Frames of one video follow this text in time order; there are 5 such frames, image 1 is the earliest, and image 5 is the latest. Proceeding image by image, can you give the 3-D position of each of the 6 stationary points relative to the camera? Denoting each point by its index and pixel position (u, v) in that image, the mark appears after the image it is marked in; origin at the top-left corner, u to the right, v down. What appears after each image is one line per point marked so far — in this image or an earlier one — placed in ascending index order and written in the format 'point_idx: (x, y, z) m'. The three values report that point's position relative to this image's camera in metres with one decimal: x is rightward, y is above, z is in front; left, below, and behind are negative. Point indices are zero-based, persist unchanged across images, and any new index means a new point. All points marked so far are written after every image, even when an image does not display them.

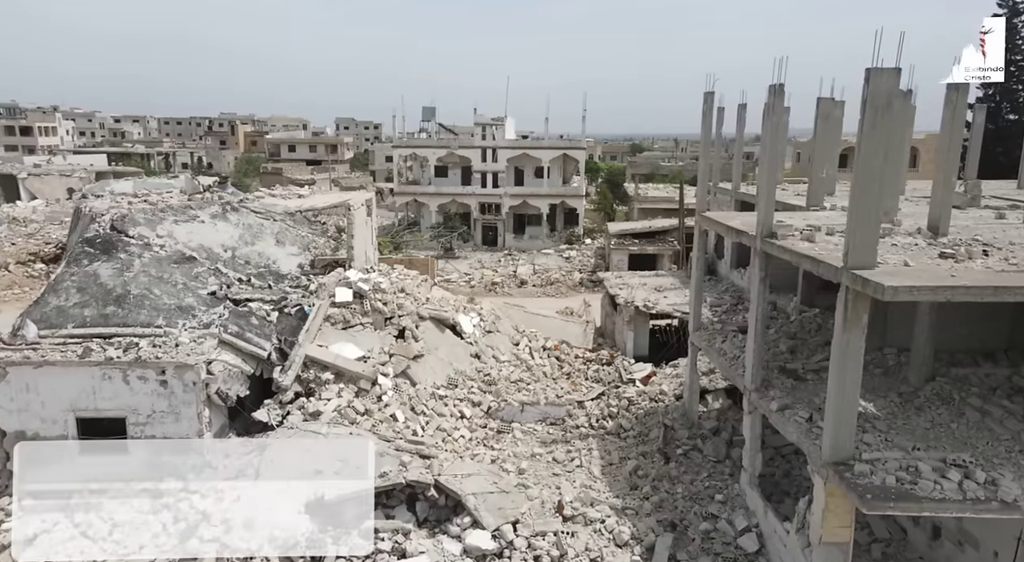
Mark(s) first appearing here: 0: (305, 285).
0: (-5.5, -0.1, +17.0) m
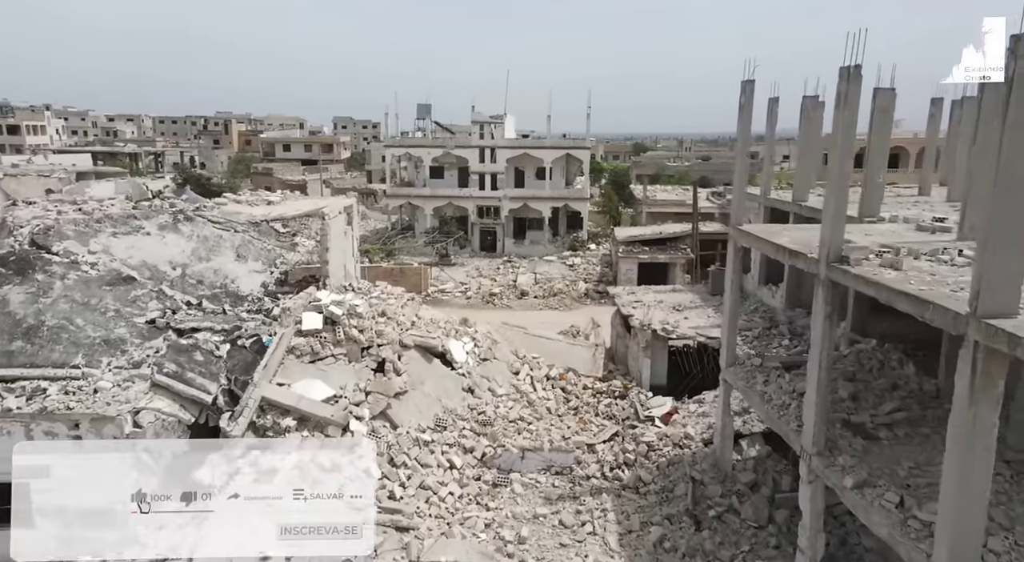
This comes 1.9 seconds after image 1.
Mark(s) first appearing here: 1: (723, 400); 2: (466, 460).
0: (-5.6, -0.6, +14.5) m
1: (+4.3, -2.4, +13.1) m
2: (-0.9, -3.7, +13.2) m
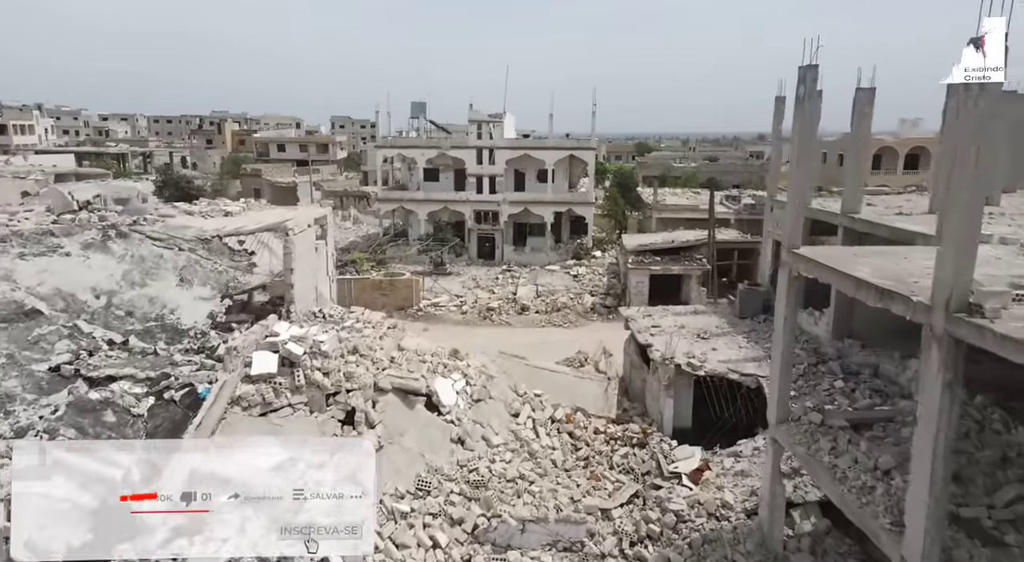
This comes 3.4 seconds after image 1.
0: (-5.6, -1.2, +12.0) m
1: (+4.3, -3.0, +10.6) m
2: (-1.0, -4.2, +10.7) m
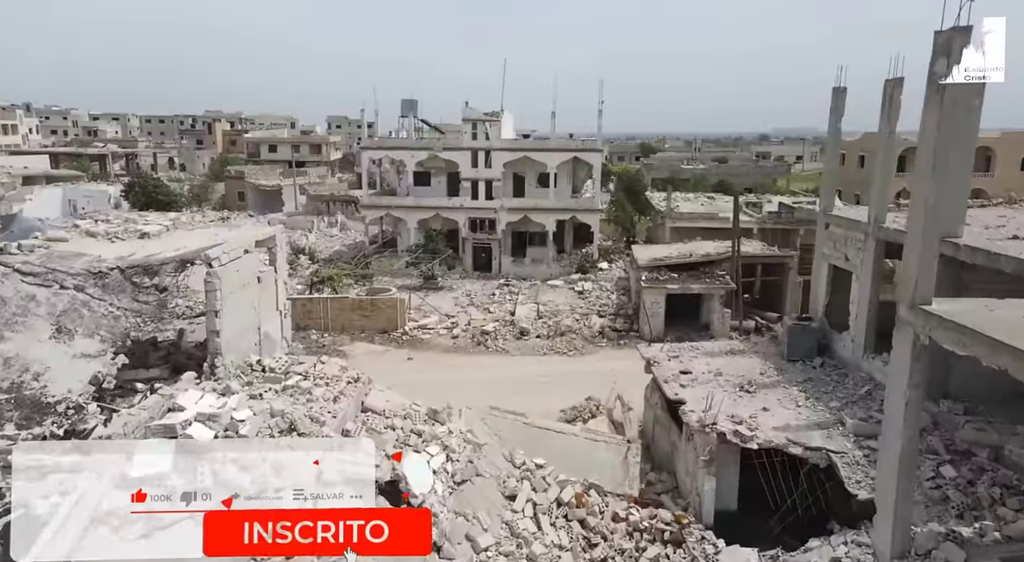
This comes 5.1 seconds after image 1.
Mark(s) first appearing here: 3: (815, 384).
0: (-5.7, -1.9, +8.7) m
1: (+4.2, -3.7, +7.3) m
2: (-1.1, -5.0, +7.4) m
3: (+6.0, -2.0, +12.7) m
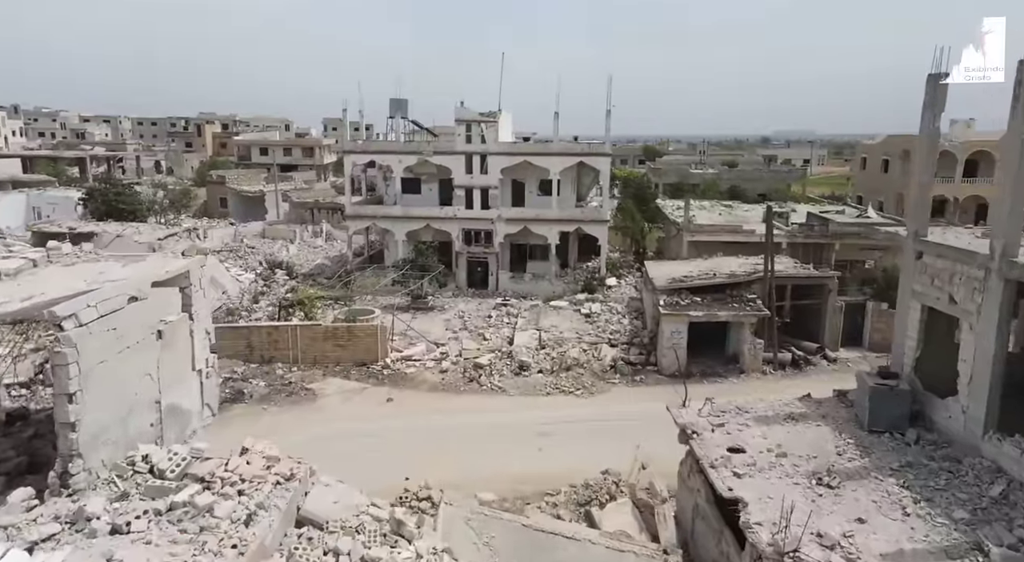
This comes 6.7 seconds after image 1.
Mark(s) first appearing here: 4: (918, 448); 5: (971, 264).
0: (-5.8, -2.7, +5.4) m
1: (+4.1, -4.5, +3.9) m
2: (-1.2, -5.7, +4.0) m
3: (+5.9, -2.8, +9.3) m
4: (+6.3, -2.6, +10.1) m
5: (+6.9, +0.3, +9.7) m
